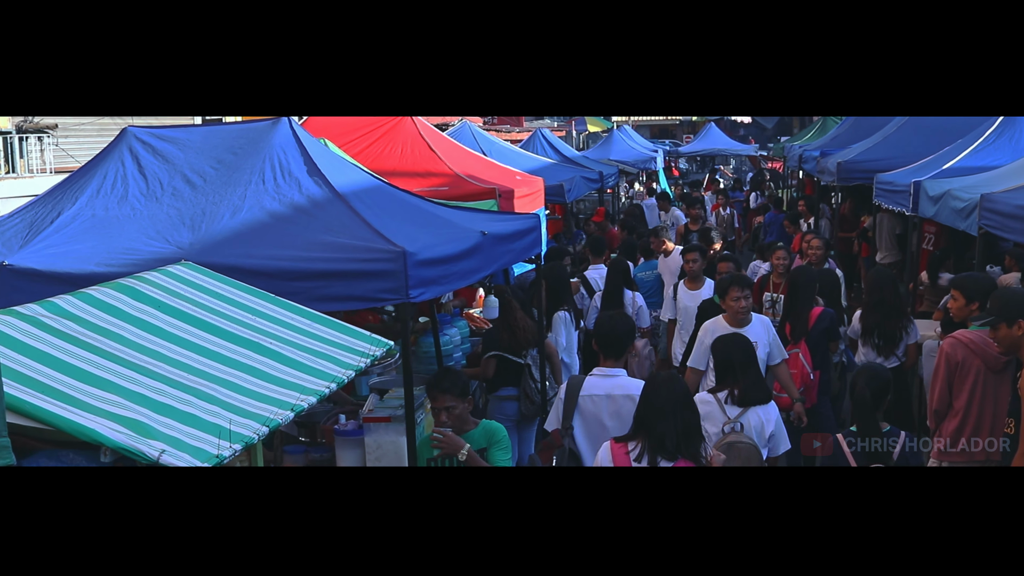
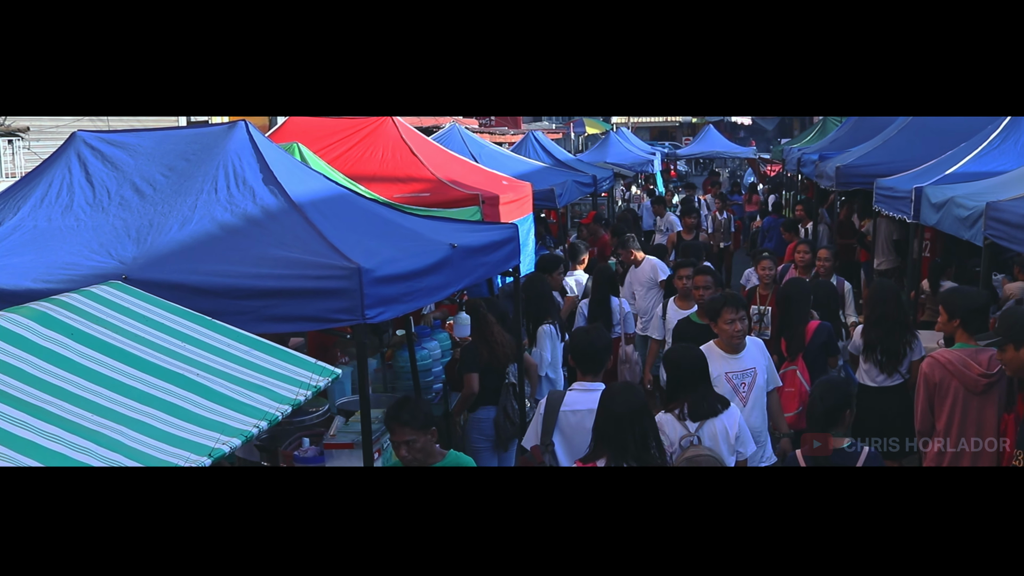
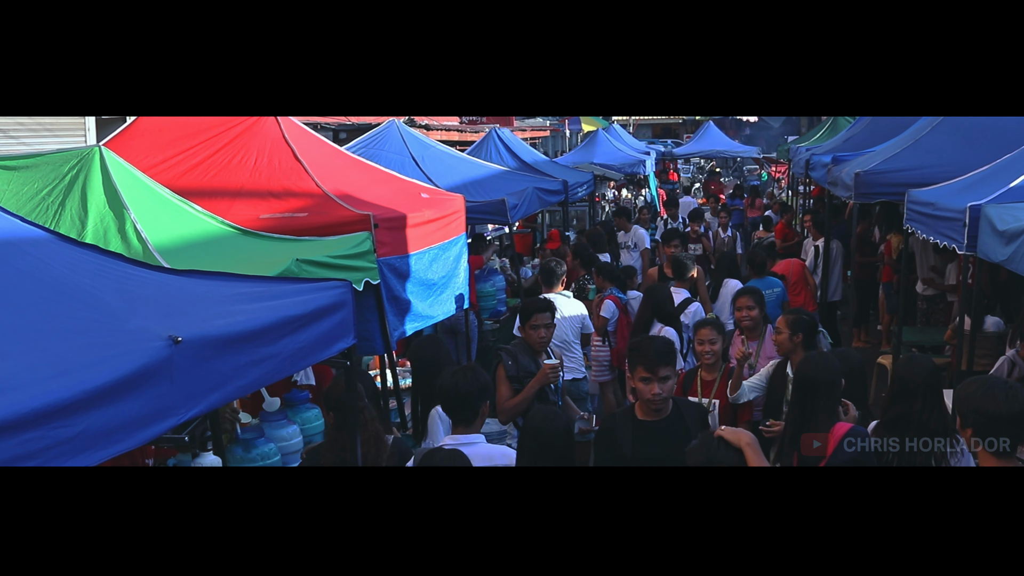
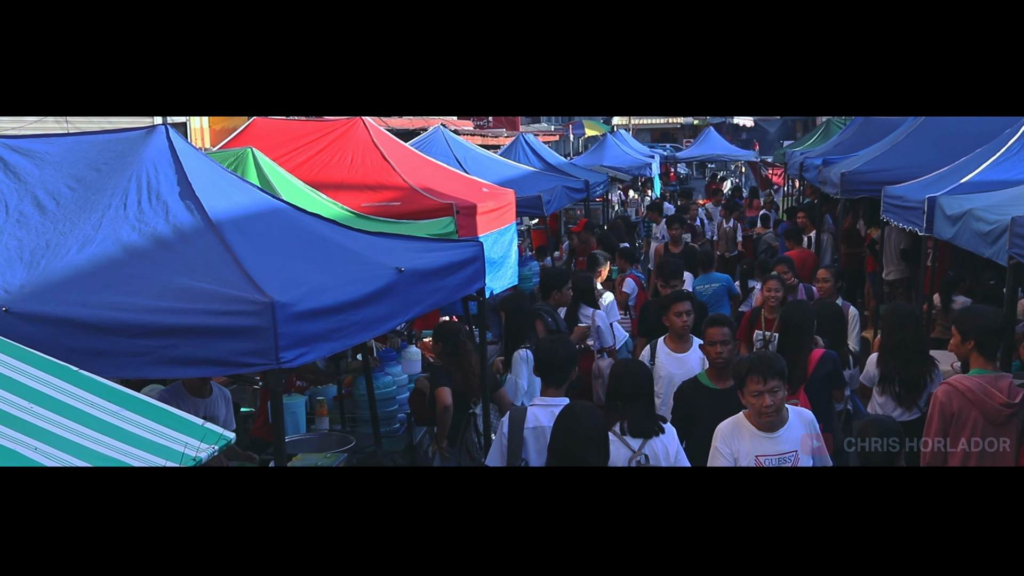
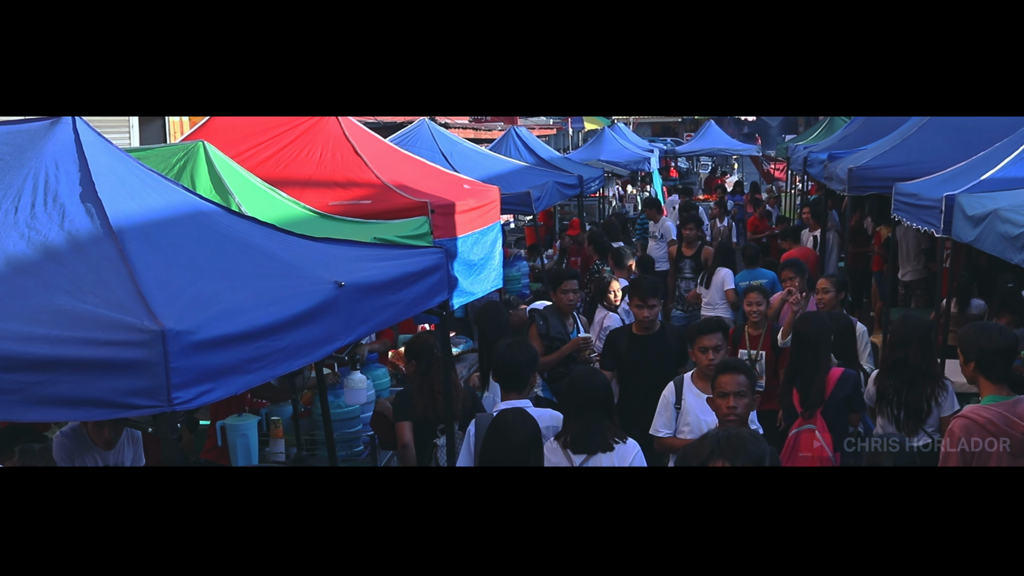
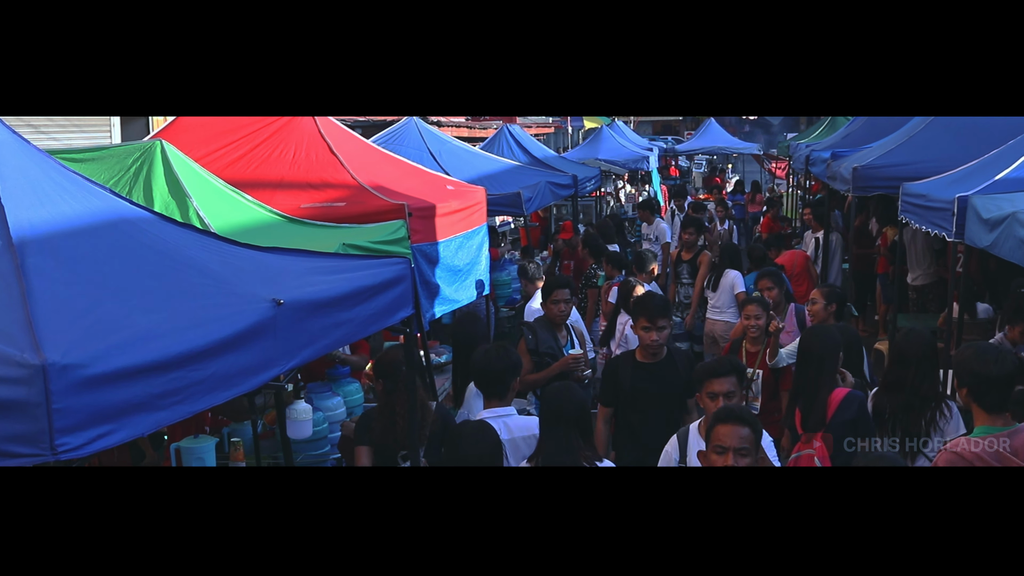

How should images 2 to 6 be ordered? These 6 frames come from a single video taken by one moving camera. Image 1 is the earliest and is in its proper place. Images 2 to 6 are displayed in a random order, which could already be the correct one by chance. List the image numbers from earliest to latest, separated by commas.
2, 4, 5, 6, 3
